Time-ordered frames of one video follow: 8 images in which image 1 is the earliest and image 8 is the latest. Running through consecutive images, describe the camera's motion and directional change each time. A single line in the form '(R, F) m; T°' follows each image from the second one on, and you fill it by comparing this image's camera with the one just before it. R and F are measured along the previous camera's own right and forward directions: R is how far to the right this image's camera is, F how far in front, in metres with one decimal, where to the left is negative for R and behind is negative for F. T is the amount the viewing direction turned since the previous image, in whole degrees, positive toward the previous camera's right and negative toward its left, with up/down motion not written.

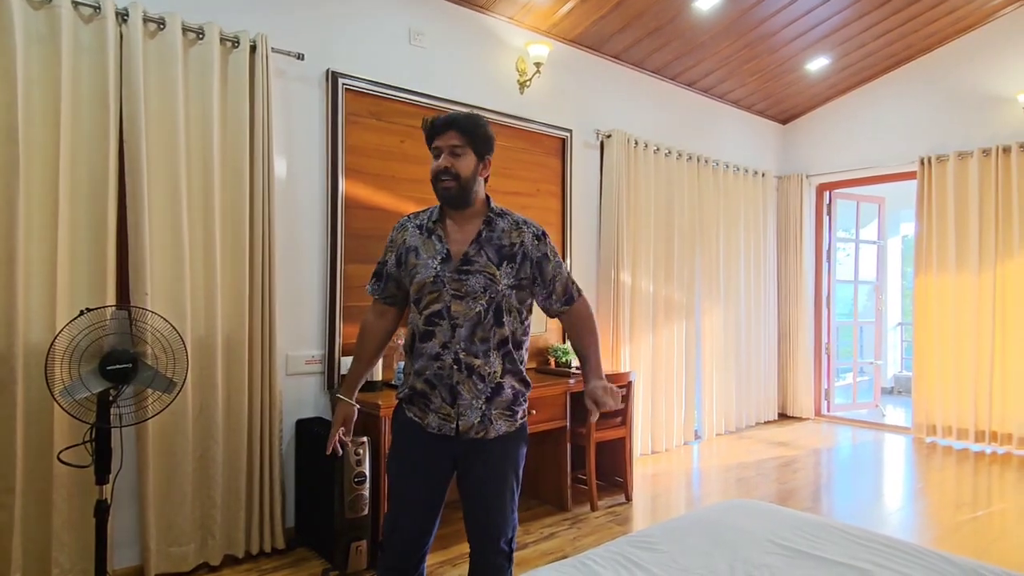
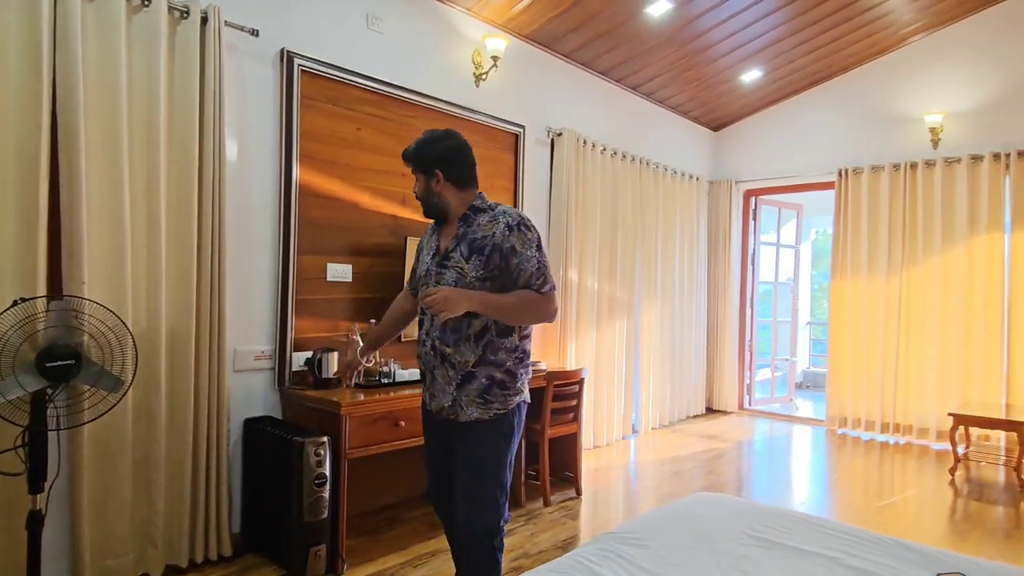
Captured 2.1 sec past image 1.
(-0.2, 0.0) m; +8°
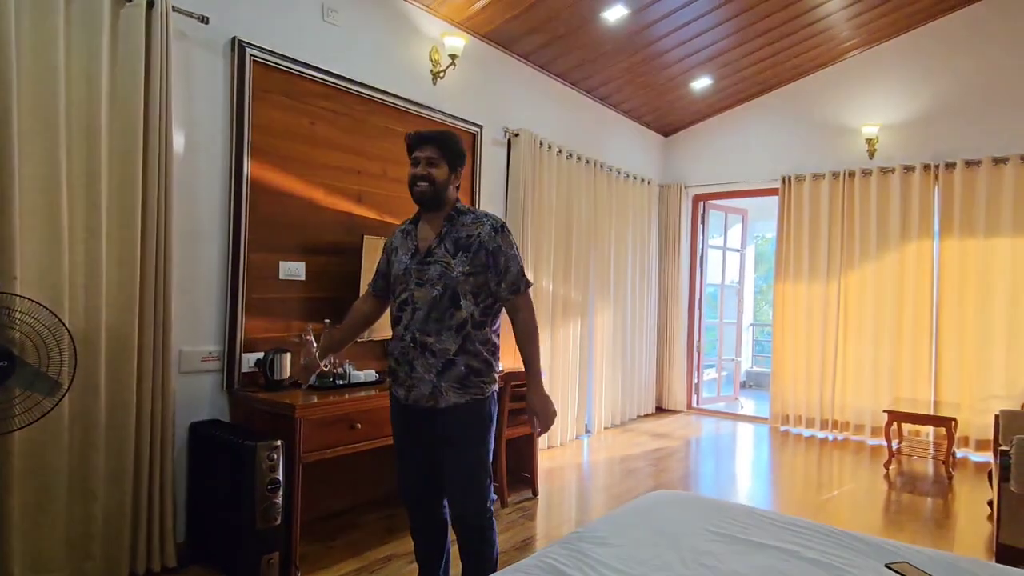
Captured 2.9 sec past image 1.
(-0.1, 0.0) m; +5°
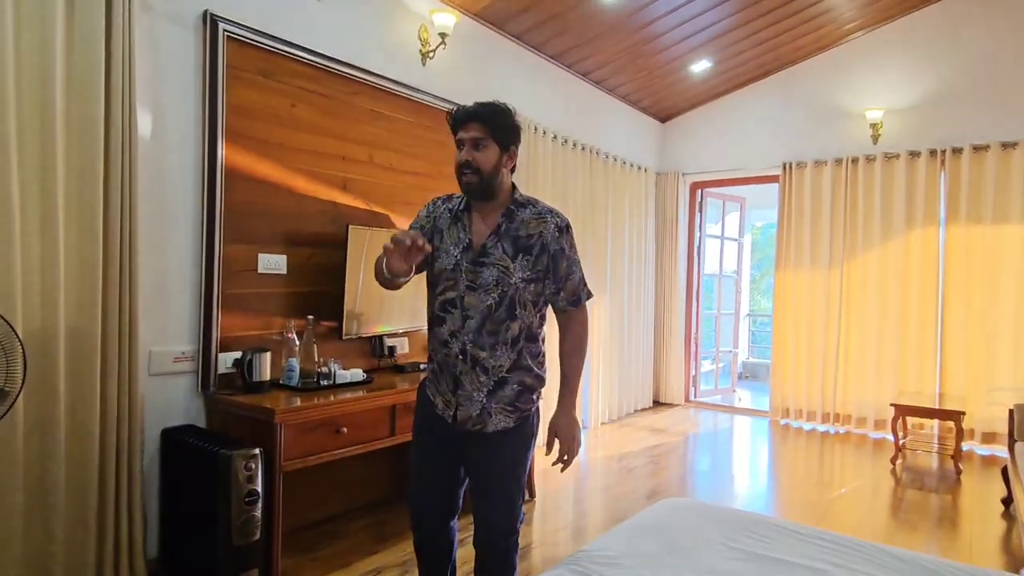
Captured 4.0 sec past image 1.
(0.0, +0.2) m; +1°
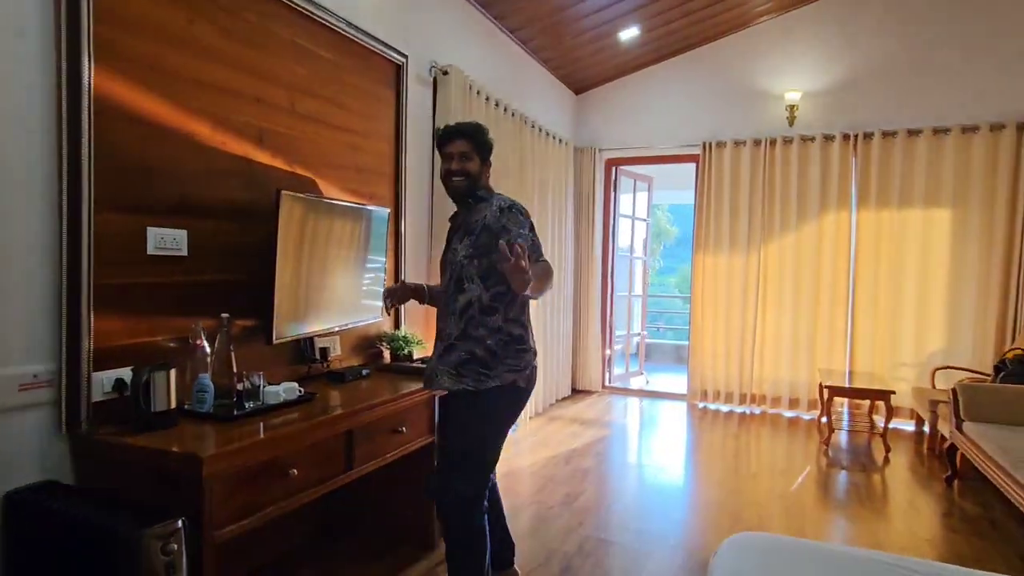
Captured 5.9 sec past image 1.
(-0.5, +0.6) m; +14°
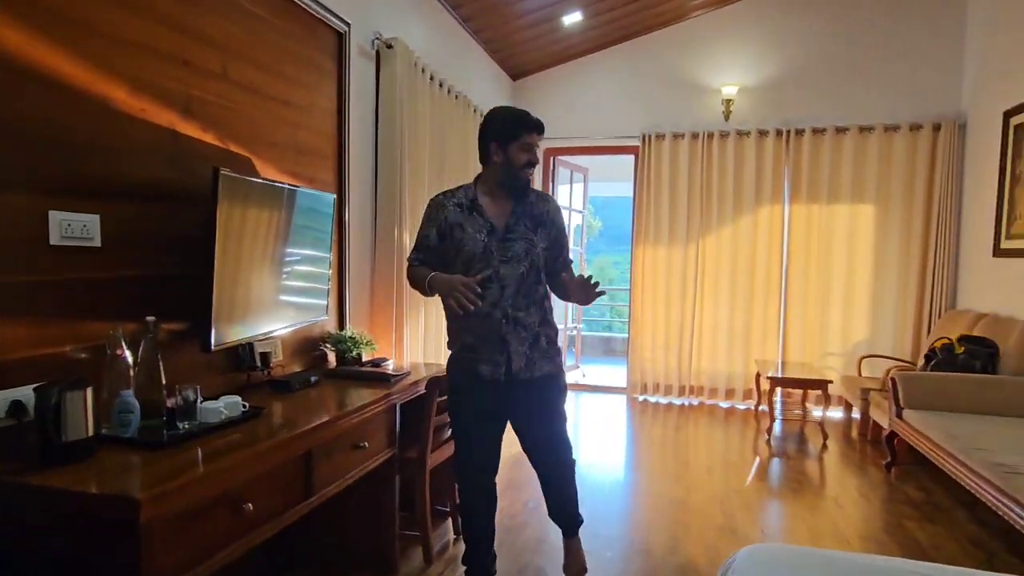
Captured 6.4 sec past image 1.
(-0.2, +0.2) m; +8°
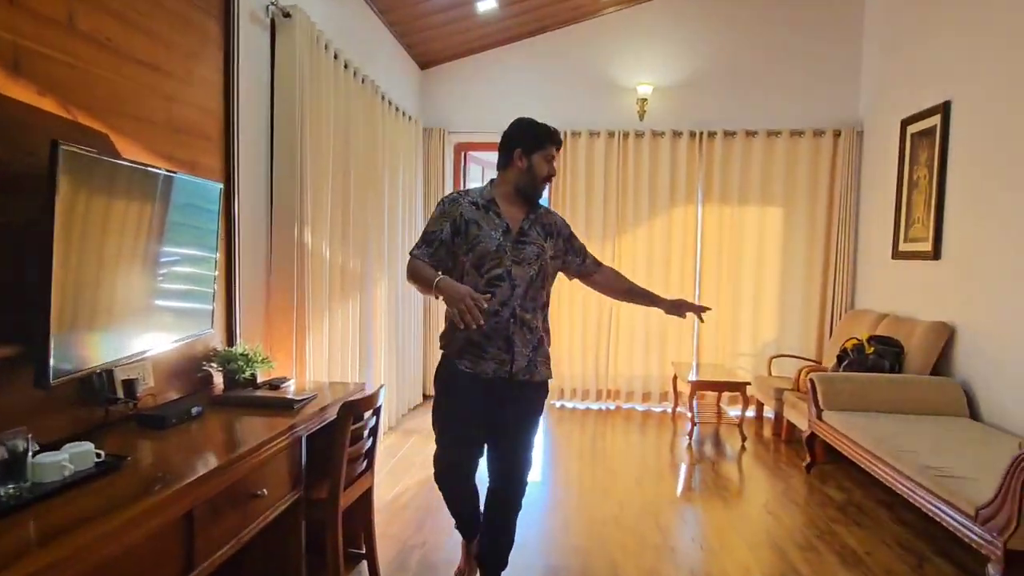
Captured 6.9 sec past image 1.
(-0.1, +0.3) m; +9°
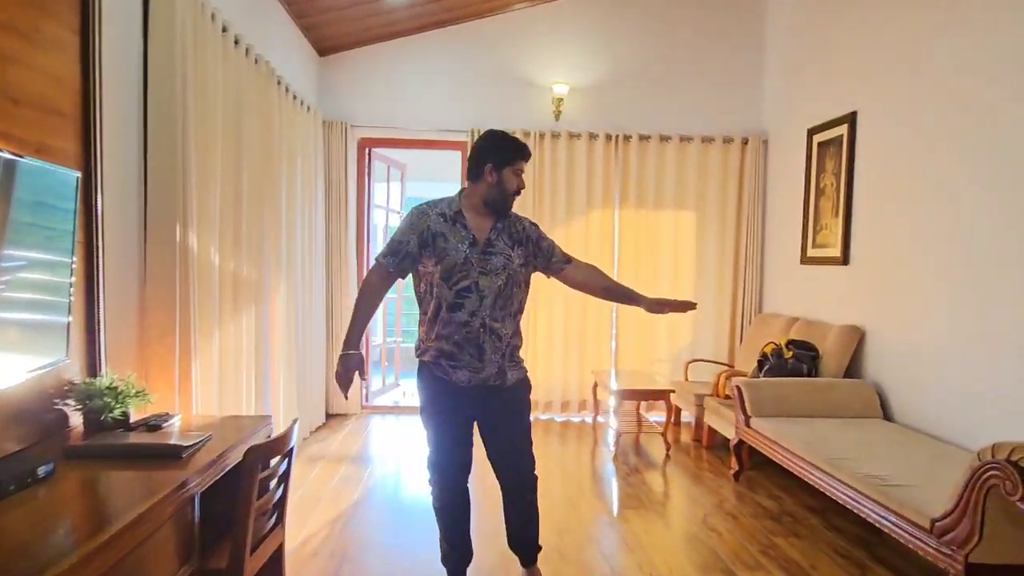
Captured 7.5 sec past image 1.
(-0.1, +0.3) m; +10°
